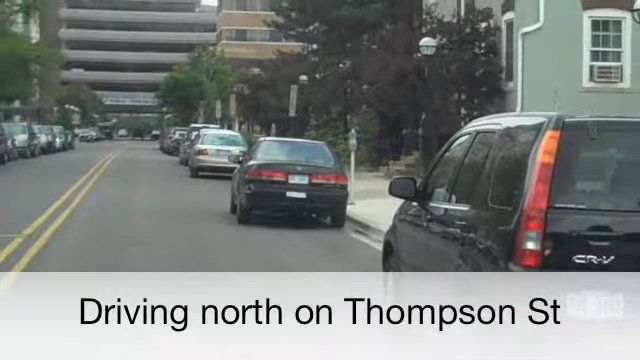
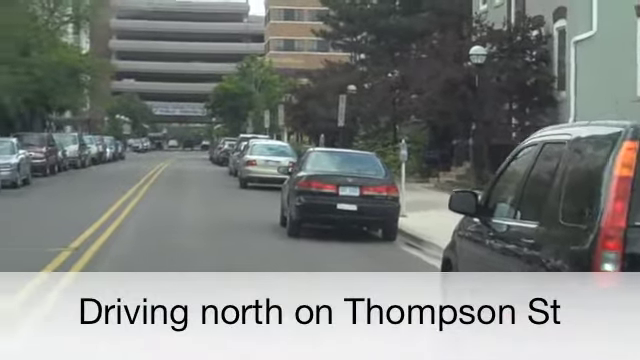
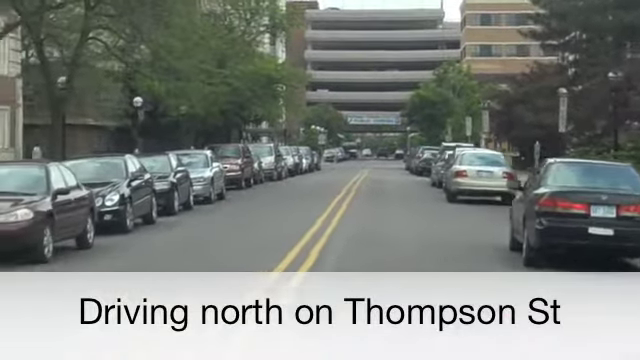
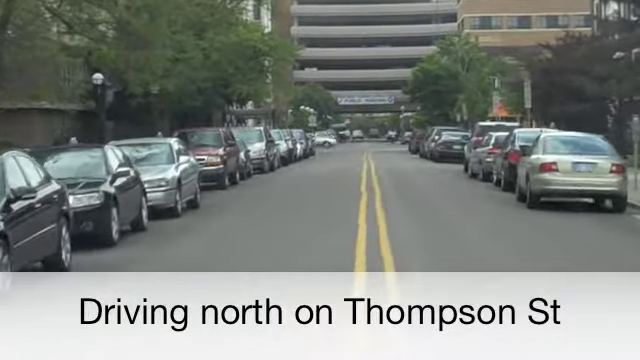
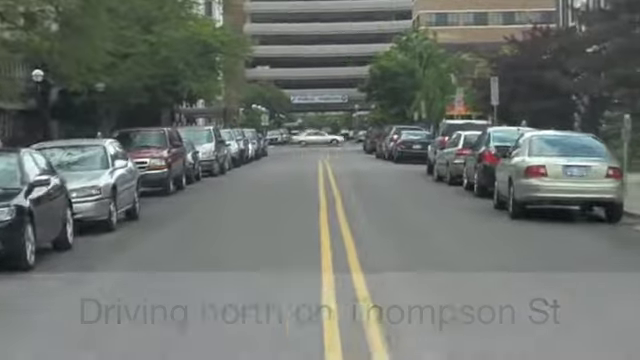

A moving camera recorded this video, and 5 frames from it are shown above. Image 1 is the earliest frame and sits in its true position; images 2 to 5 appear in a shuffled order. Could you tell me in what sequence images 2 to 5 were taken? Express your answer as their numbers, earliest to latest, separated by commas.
2, 3, 4, 5
